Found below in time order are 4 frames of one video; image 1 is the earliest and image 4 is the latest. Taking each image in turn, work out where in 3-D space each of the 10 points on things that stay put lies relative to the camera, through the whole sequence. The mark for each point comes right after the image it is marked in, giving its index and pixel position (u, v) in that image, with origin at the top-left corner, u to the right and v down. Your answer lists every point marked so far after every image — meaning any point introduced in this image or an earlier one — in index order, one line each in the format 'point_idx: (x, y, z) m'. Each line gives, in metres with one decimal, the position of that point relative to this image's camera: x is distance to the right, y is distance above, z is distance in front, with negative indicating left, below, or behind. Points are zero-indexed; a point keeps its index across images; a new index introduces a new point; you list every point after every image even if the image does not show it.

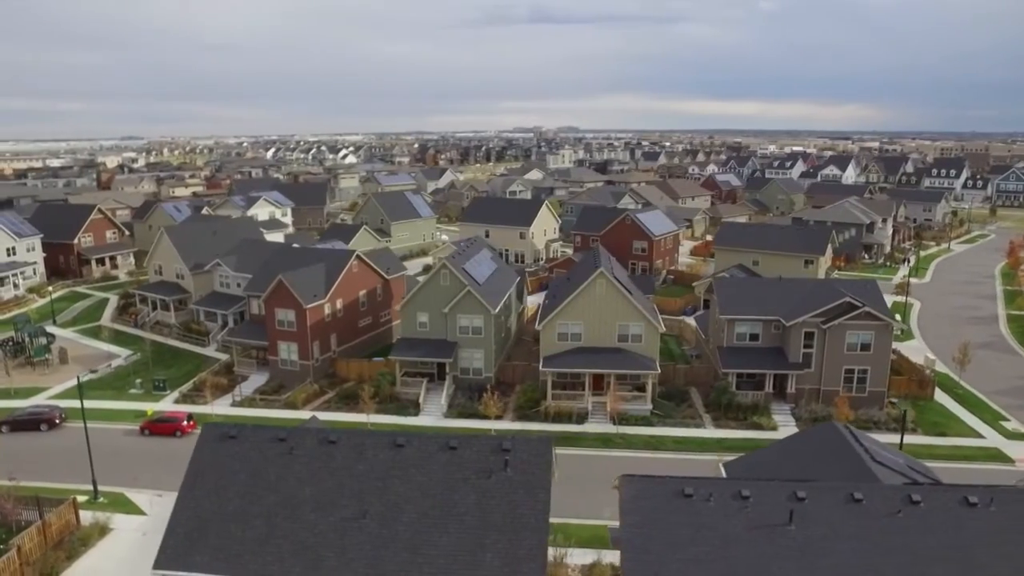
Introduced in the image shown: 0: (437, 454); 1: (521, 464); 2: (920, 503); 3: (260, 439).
0: (-1.8, -3.8, +16.1) m
1: (+0.1, -3.9, +15.8) m
2: (+8.6, -4.6, +14.9) m
3: (-6.0, -3.6, +17.0) m
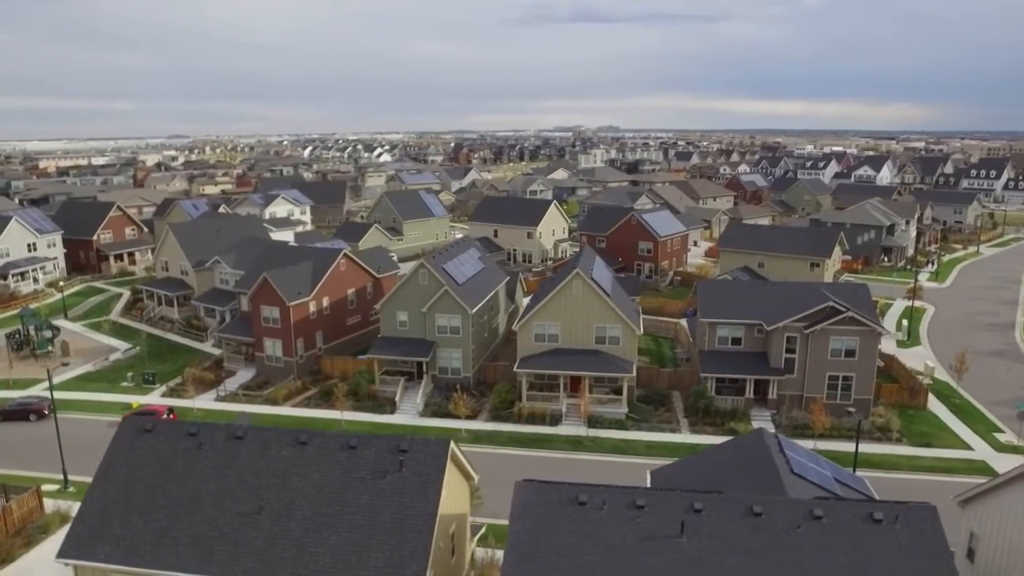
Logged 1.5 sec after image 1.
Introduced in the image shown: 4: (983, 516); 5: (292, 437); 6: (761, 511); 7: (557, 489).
0: (-4.0, -3.8, +16.2) m
1: (-2.2, -3.9, +15.7) m
2: (+6.3, -4.7, +14.4) m
3: (-8.2, -3.5, +17.2) m
4: (+11.3, -5.5, +17.0) m
5: (-5.2, -3.5, +16.7) m
6: (+5.1, -4.6, +14.6) m
7: (+1.0, -4.3, +15.2) m
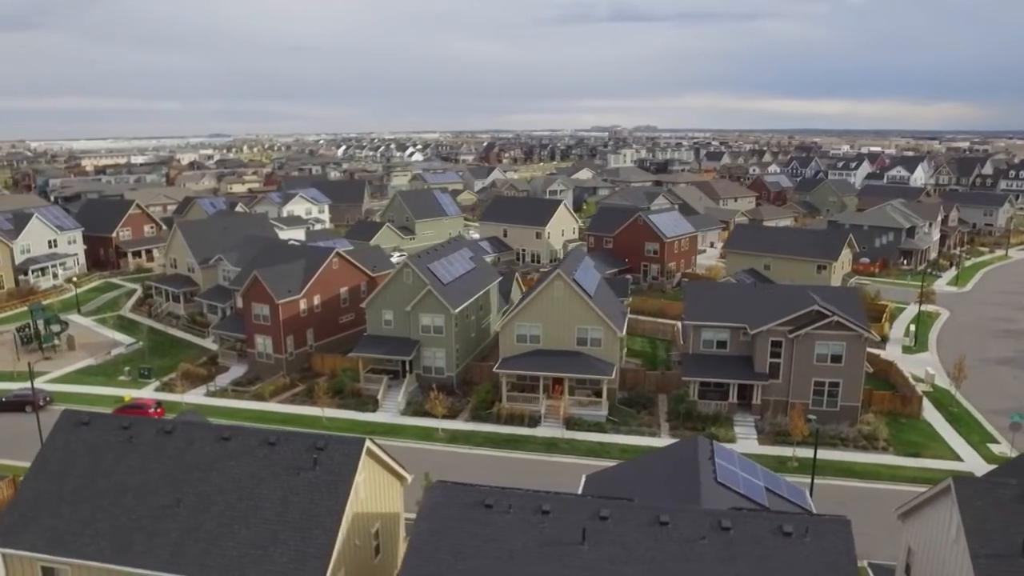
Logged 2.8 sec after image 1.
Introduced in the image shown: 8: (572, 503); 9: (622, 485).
0: (-5.9, -3.7, +16.4) m
1: (-4.1, -3.9, +15.8) m
2: (+4.3, -4.8, +14.1) m
3: (-10.0, -3.5, +17.6) m
4: (+9.5, -5.6, +16.5) m
5: (-7.0, -3.5, +16.9) m
6: (+3.2, -4.7, +14.4) m
7: (-1.0, -4.3, +15.2) m
8: (+1.3, -4.5, +14.8) m
9: (+2.7, -4.8, +17.4) m
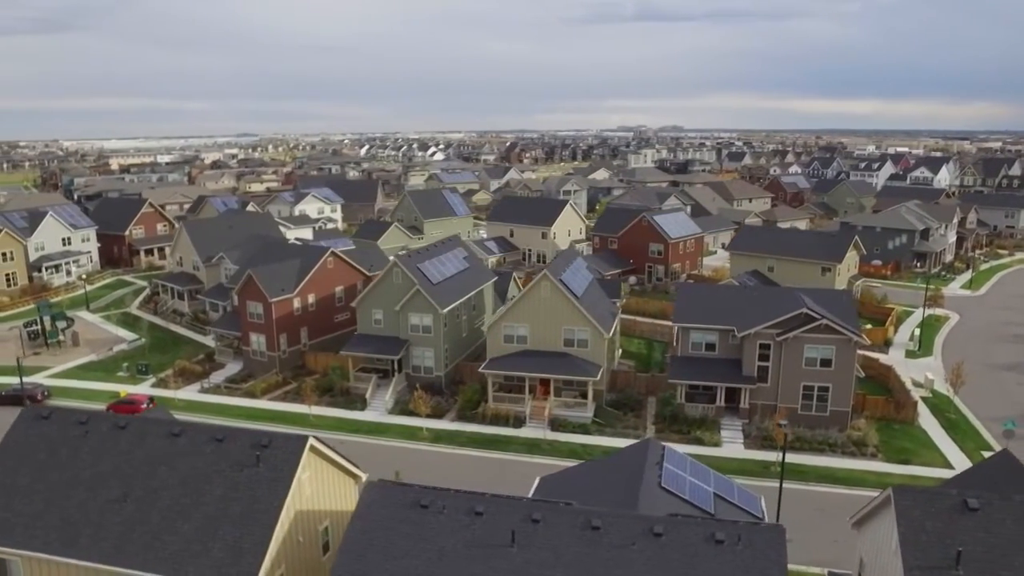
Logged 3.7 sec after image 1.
0: (-7.2, -3.7, +16.5) m
1: (-5.4, -3.9, +15.9) m
2: (+2.9, -4.9, +13.9) m
3: (-11.3, -3.4, +17.9) m
4: (+8.1, -5.7, +16.2) m
5: (-8.3, -3.4, +17.1) m
6: (+1.8, -4.7, +14.2) m
7: (-2.3, -4.4, +15.2) m
8: (-0.1, -4.5, +14.7) m
9: (+1.5, -4.8, +17.3) m
